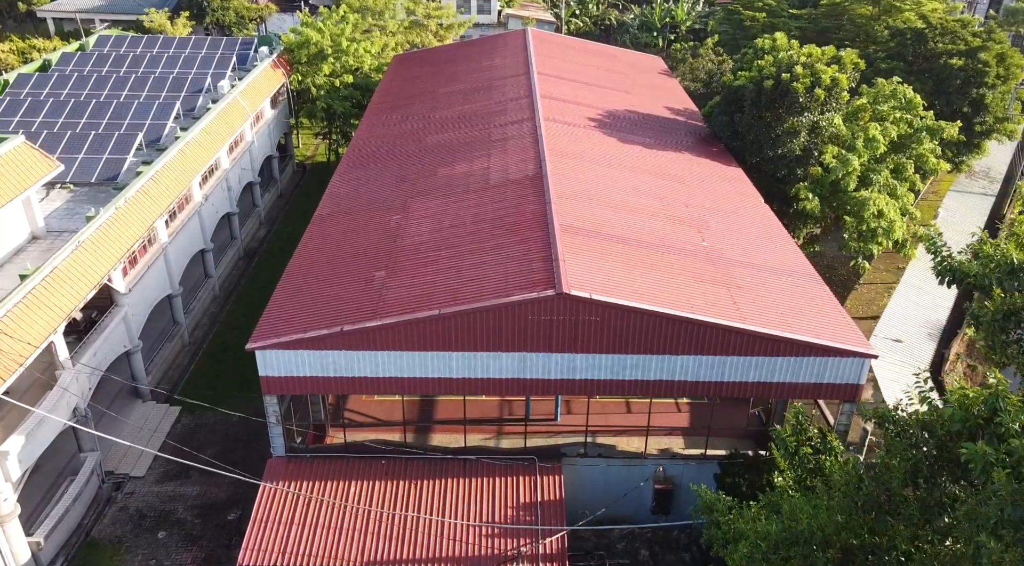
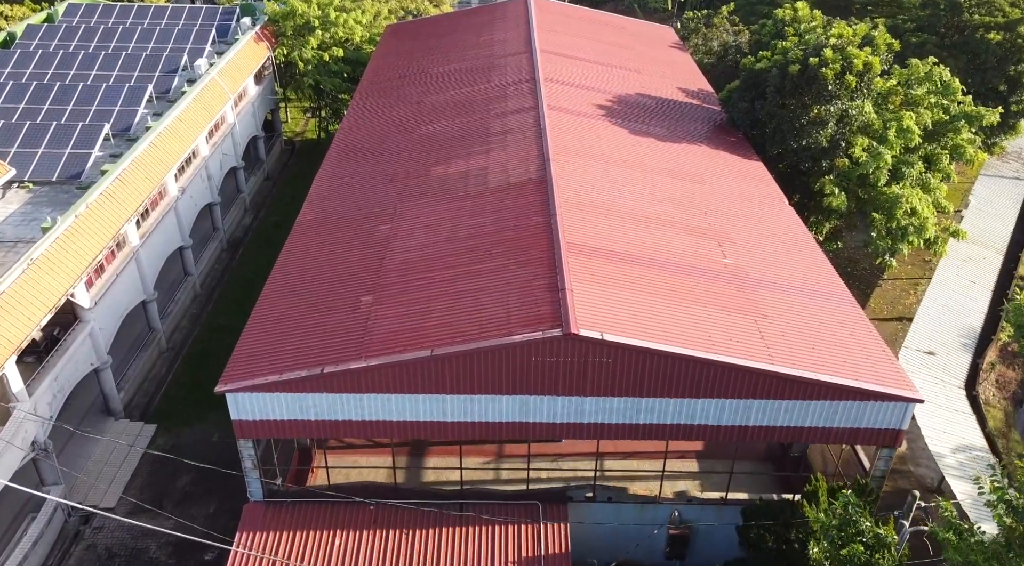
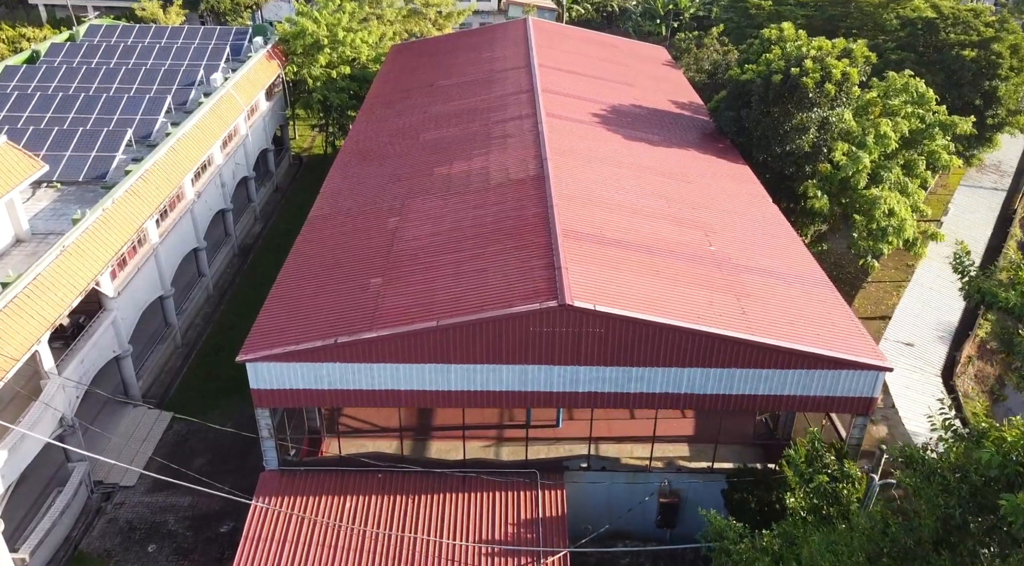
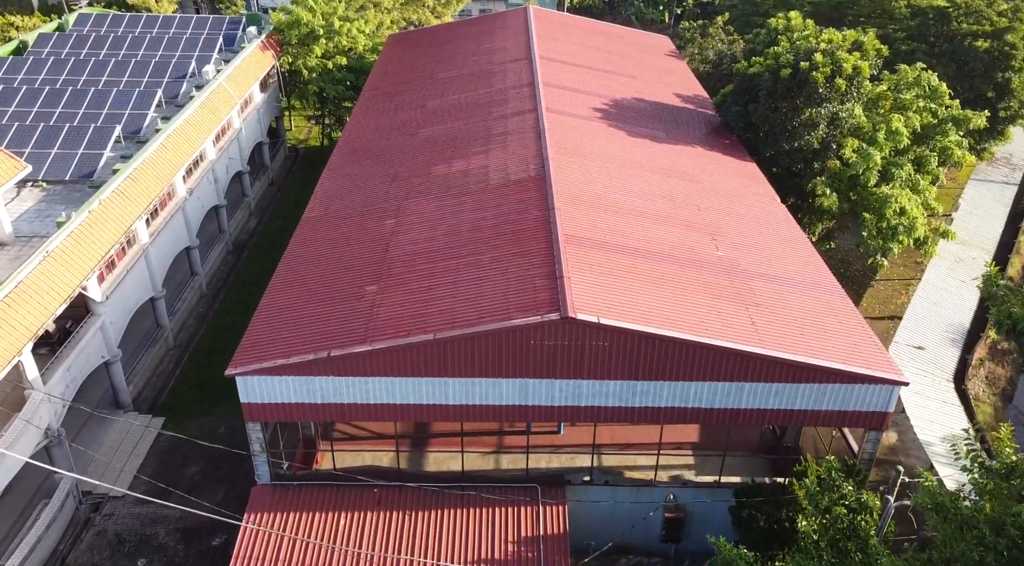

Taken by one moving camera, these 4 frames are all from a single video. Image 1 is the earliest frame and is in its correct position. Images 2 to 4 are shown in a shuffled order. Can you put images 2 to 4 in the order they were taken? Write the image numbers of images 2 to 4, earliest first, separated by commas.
3, 4, 2
